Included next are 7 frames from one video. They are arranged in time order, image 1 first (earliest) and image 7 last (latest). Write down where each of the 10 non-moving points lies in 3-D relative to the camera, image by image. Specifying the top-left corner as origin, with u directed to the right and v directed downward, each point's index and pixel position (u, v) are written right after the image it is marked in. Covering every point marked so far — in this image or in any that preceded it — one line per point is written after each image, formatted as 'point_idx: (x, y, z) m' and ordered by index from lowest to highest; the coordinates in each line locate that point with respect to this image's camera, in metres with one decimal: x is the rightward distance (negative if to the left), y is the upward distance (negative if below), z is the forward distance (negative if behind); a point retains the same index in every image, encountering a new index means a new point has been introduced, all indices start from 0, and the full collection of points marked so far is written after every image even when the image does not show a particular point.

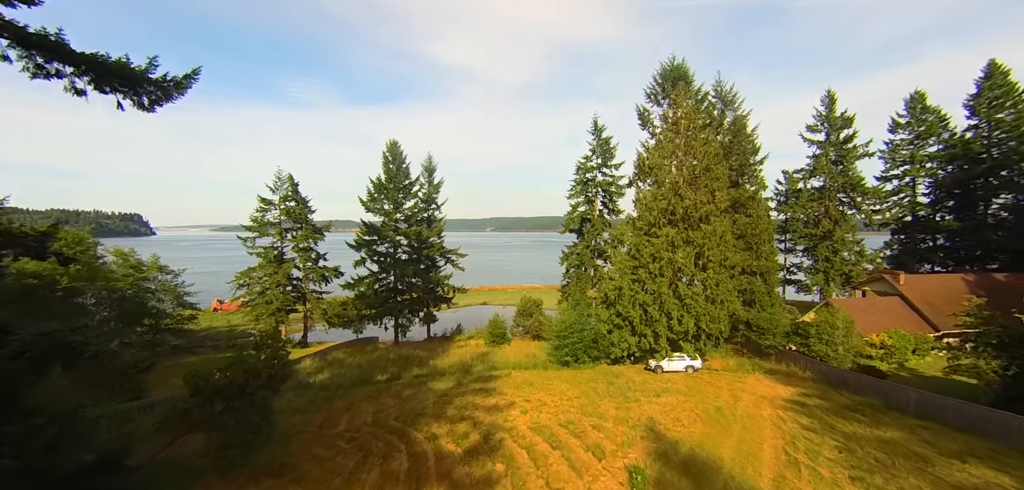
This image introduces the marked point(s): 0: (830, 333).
0: (+14.1, -3.9, +19.8) m
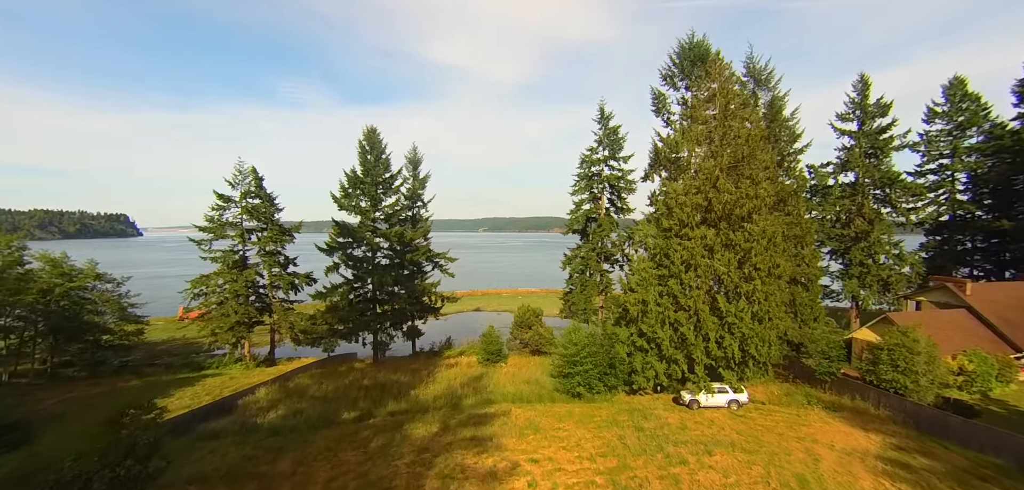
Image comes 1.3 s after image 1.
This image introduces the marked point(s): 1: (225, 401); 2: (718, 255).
0: (+14.1, -4.1, +15.9) m
1: (-11.6, -6.3, +18.0) m
2: (+7.7, -0.4, +16.6) m
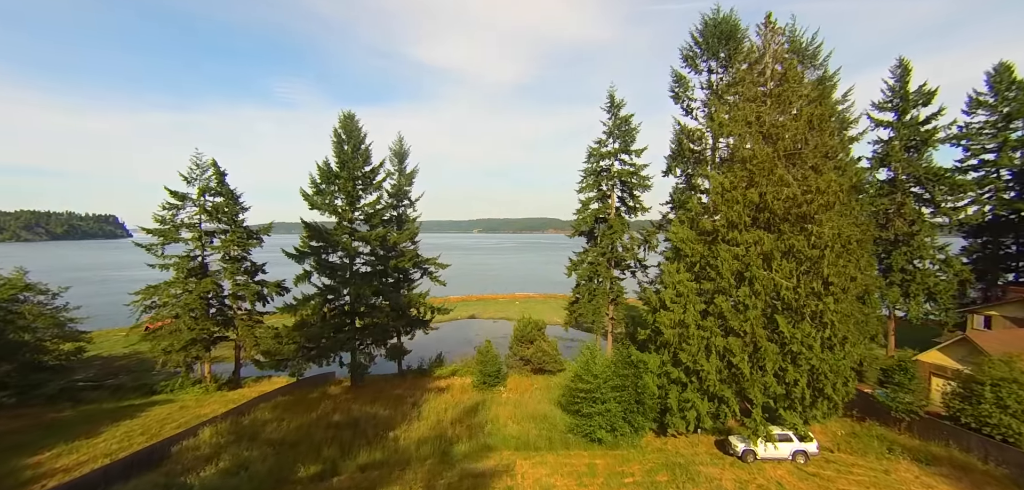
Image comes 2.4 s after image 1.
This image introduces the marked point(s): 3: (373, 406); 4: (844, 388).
0: (+14.3, -4.3, +12.5) m
1: (-11.5, -6.5, +14.3) m
2: (+7.8, -0.6, +13.1) m
3: (-5.9, -6.9, +19.1) m
4: (+9.7, -4.2, +13.0) m
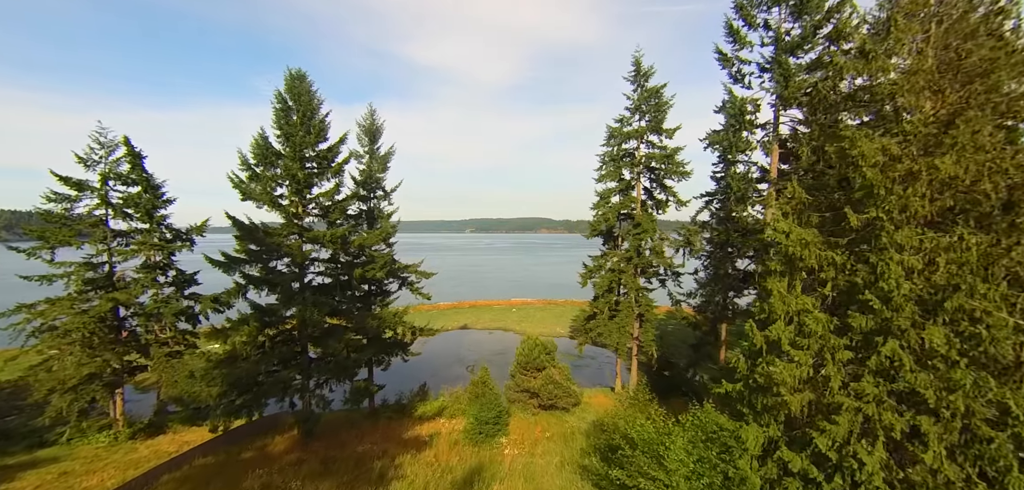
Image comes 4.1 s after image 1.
0: (+14.6, -4.4, +7.0) m
1: (-11.1, -6.7, +8.4) m
2: (+8.2, -0.7, +7.5) m
3: (-5.7, -7.0, +13.3) m
4: (+10.0, -4.3, +7.5) m
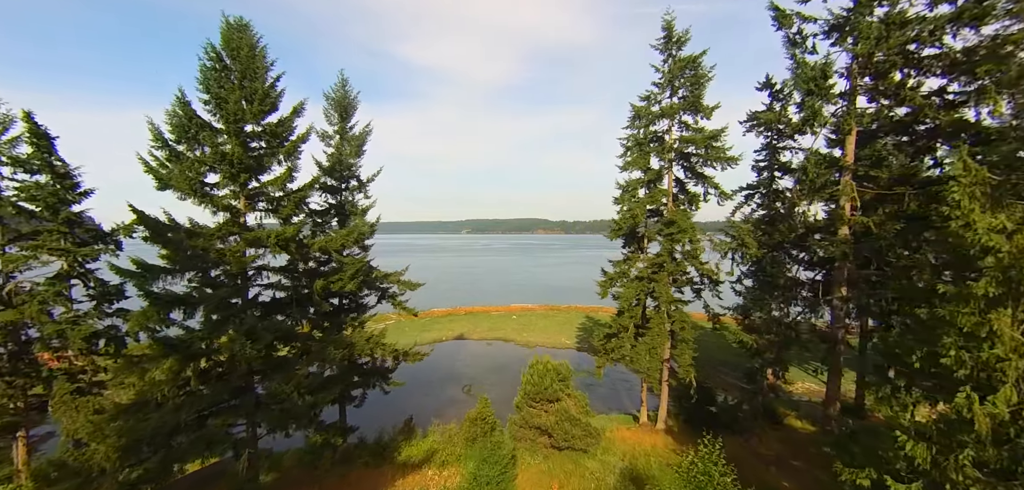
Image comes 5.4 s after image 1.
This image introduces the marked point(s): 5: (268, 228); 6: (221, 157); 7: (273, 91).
0: (+15.0, -4.5, +3.1) m
1: (-10.8, -6.8, +4.2) m
2: (+8.5, -0.8, +3.5) m
3: (-5.4, -7.1, +9.2) m
4: (+10.4, -4.4, +3.5) m
5: (-7.2, +0.5, +13.1) m
6: (-7.8, +2.3, +12.0) m
7: (-6.9, +4.5, +13.0) m
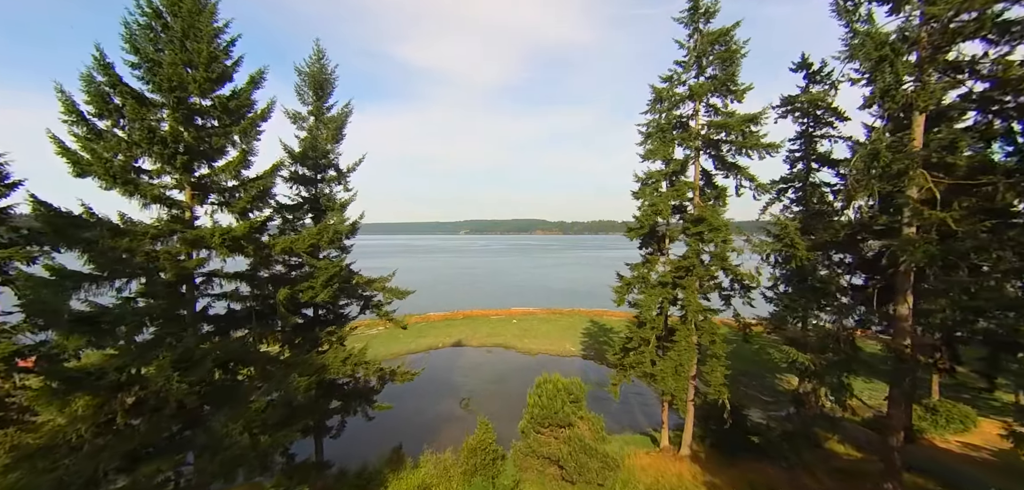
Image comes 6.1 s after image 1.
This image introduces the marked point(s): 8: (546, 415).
0: (+15.2, -4.5, +0.7) m
1: (-10.6, -6.8, +1.8) m
2: (+8.7, -0.8, +1.1) m
3: (-5.2, -7.1, +6.7) m
4: (+10.6, -4.4, +1.1) m
5: (-7.0, +0.5, +10.7) m
6: (-7.6, +2.3, +9.6) m
7: (-6.8, +4.5, +10.6) m
8: (+1.2, -5.7, +15.0) m
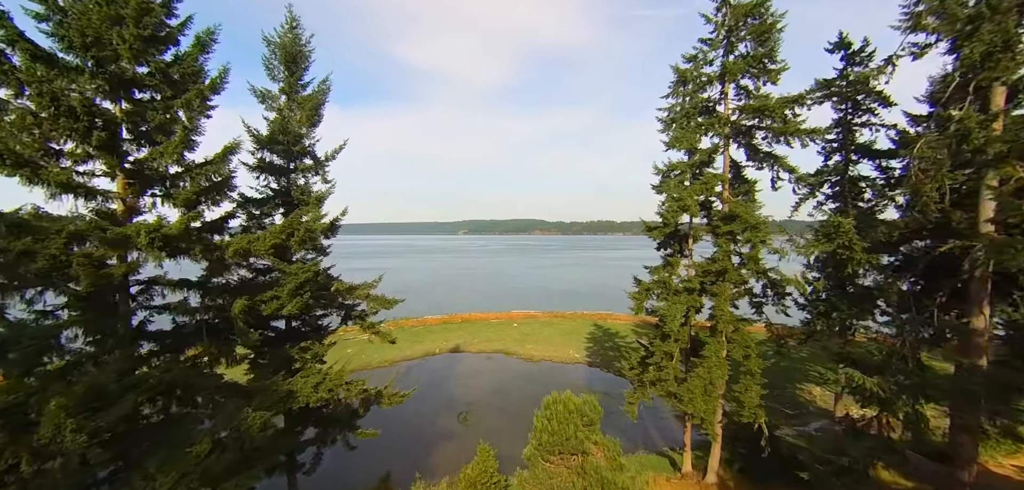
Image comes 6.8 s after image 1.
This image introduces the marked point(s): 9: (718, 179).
0: (+15.4, -4.5, -1.3) m
1: (-10.4, -6.8, -0.3) m
2: (+8.9, -0.8, -0.8) m
3: (-5.0, -7.1, +4.7) m
4: (+10.8, -4.4, -0.9) m
5: (-6.8, +0.5, +8.7) m
6: (-7.5, +2.3, +7.6) m
7: (-6.6, +4.5, +8.6) m
8: (+1.4, -5.8, +13.0) m
9: (+6.7, +2.1, +14.4) m
